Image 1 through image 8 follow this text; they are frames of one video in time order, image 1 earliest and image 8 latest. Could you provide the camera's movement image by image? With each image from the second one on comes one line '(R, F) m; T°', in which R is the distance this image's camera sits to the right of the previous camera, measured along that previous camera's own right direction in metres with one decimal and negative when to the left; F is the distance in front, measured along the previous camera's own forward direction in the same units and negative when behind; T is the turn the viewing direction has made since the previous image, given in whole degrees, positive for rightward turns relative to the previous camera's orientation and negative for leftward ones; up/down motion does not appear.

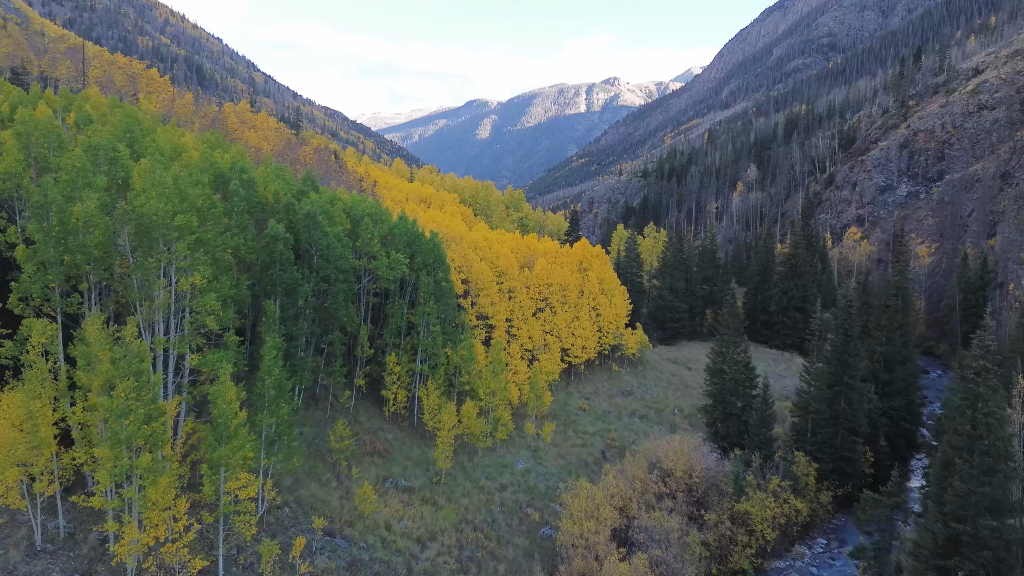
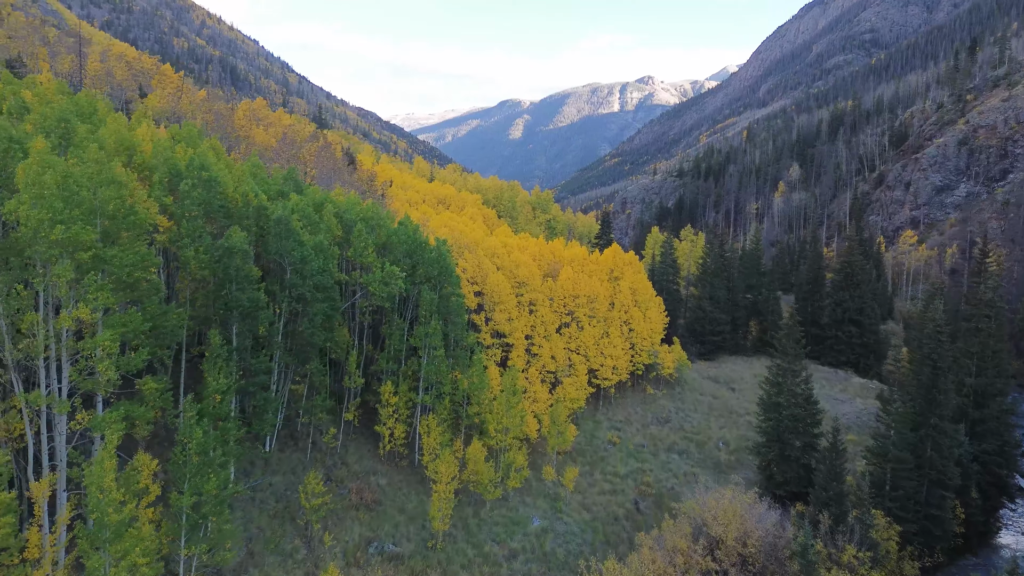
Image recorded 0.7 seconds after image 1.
(+0.8, +7.3) m; -3°
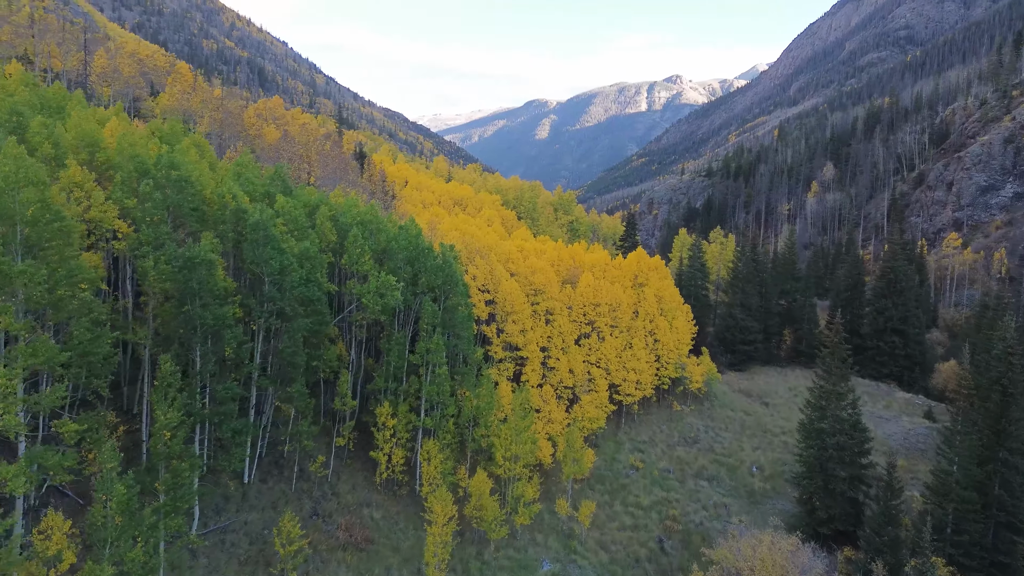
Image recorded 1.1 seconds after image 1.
(+0.8, +4.1) m; -2°
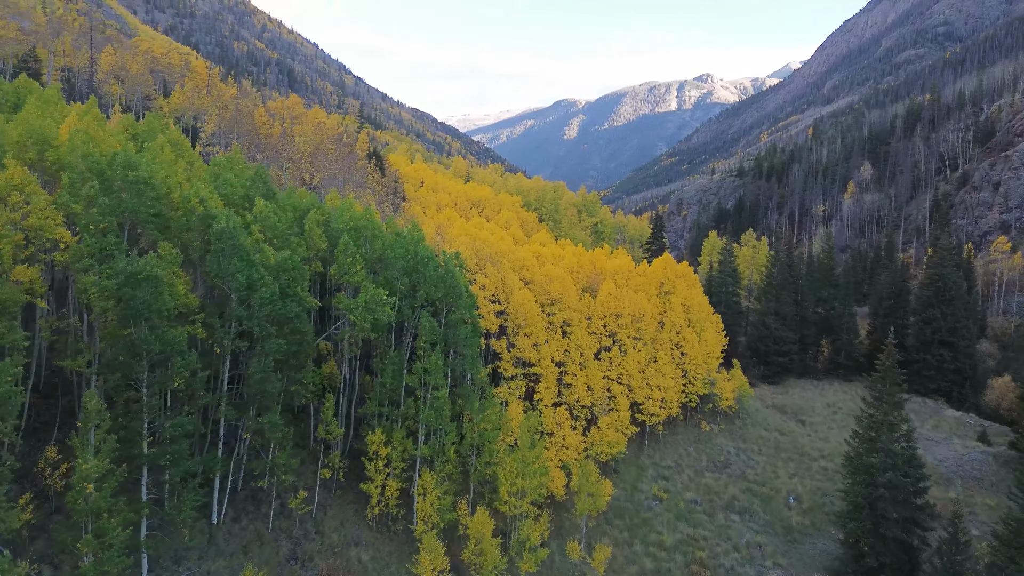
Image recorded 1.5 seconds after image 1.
(+0.9, +4.0) m; -2°
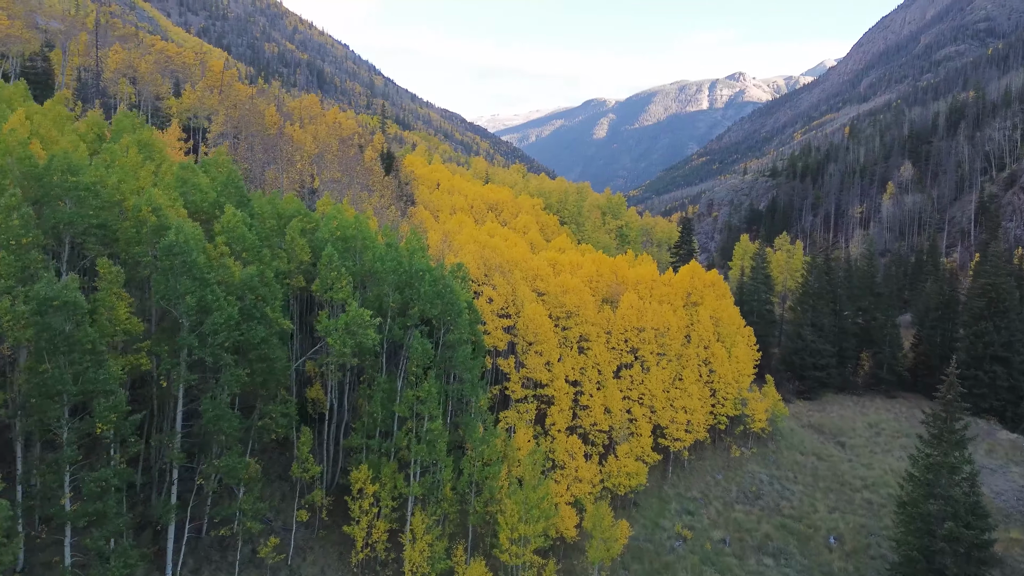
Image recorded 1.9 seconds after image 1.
(+1.0, +3.9) m; -2°
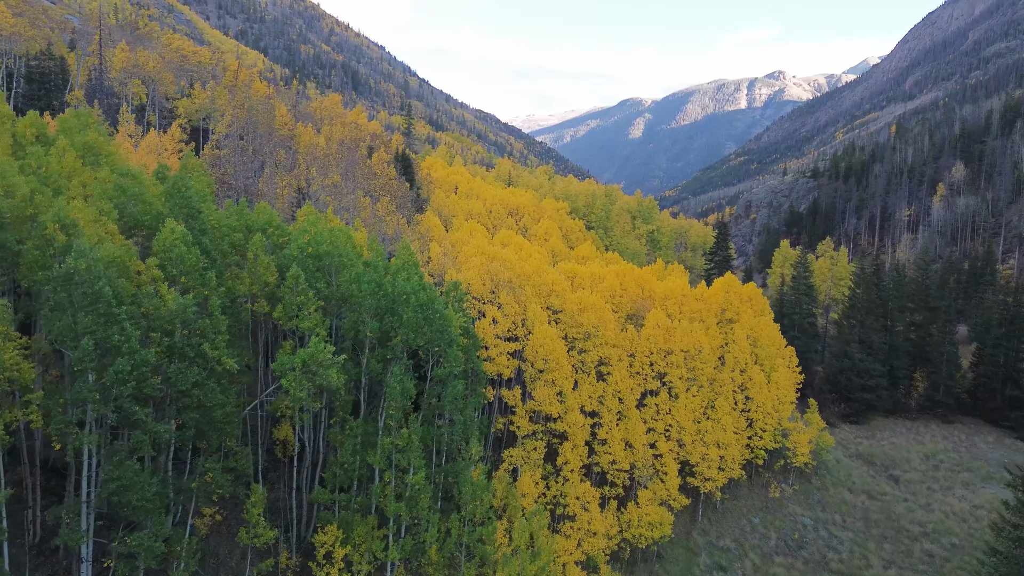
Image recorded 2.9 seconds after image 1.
(+1.3, +4.8) m; -3°
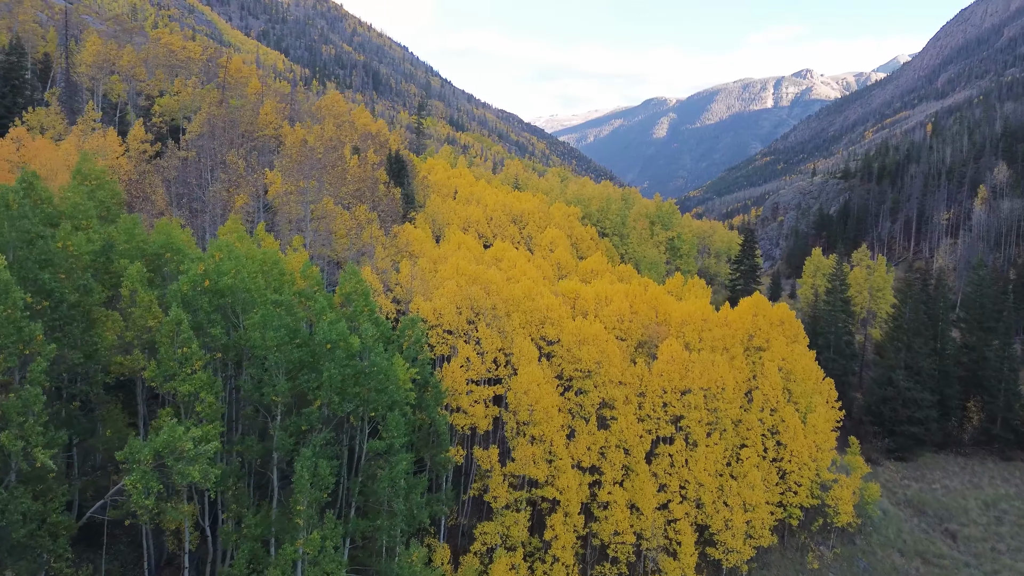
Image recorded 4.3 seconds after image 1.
(+1.8, +6.7) m; -2°
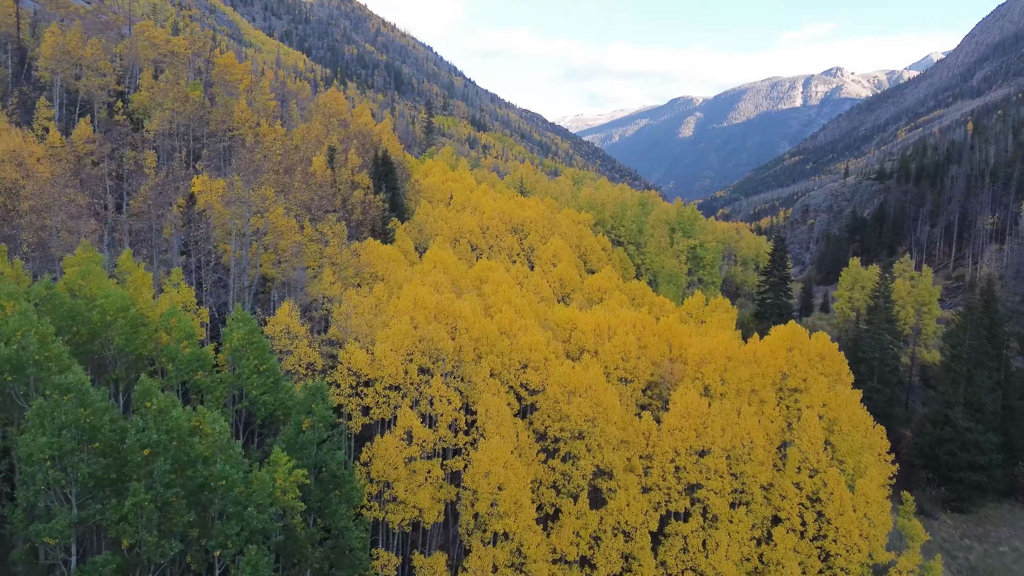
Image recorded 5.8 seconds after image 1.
(+2.0, +7.2) m; -2°
